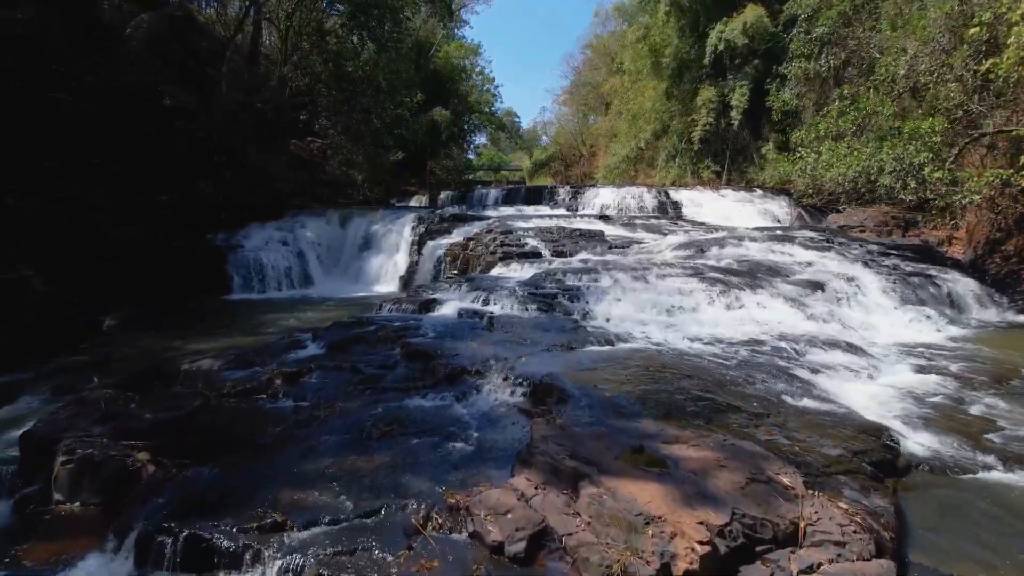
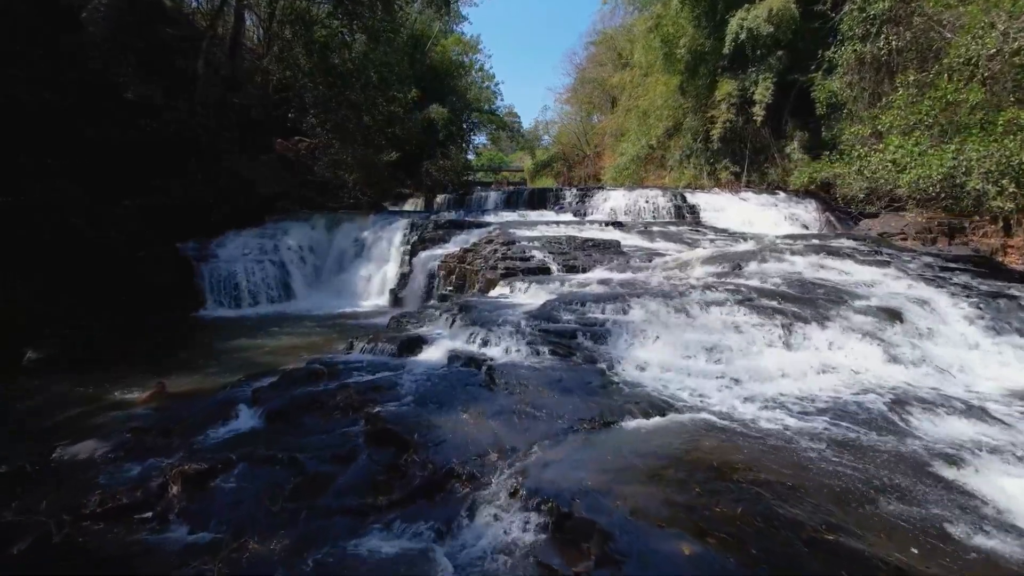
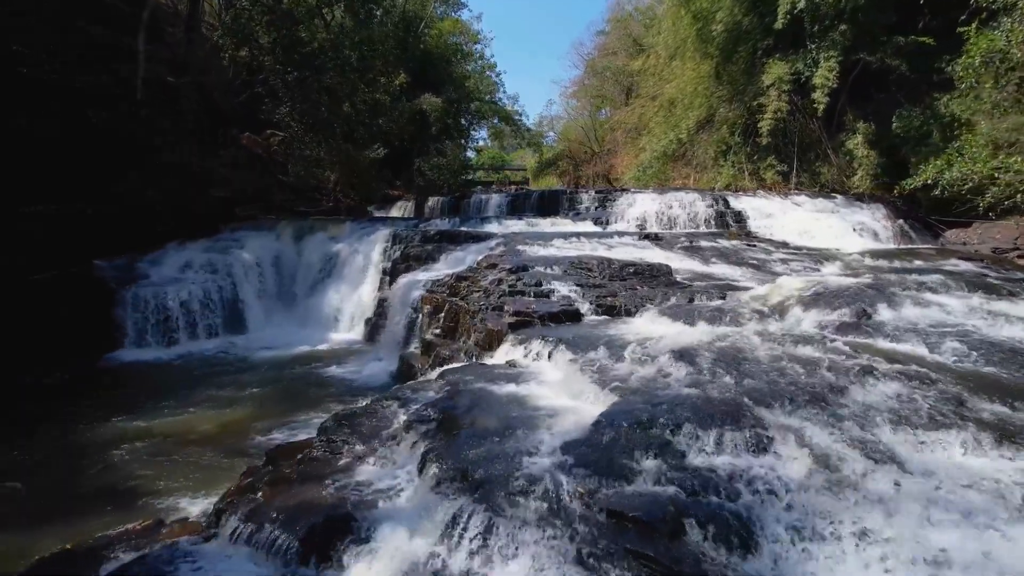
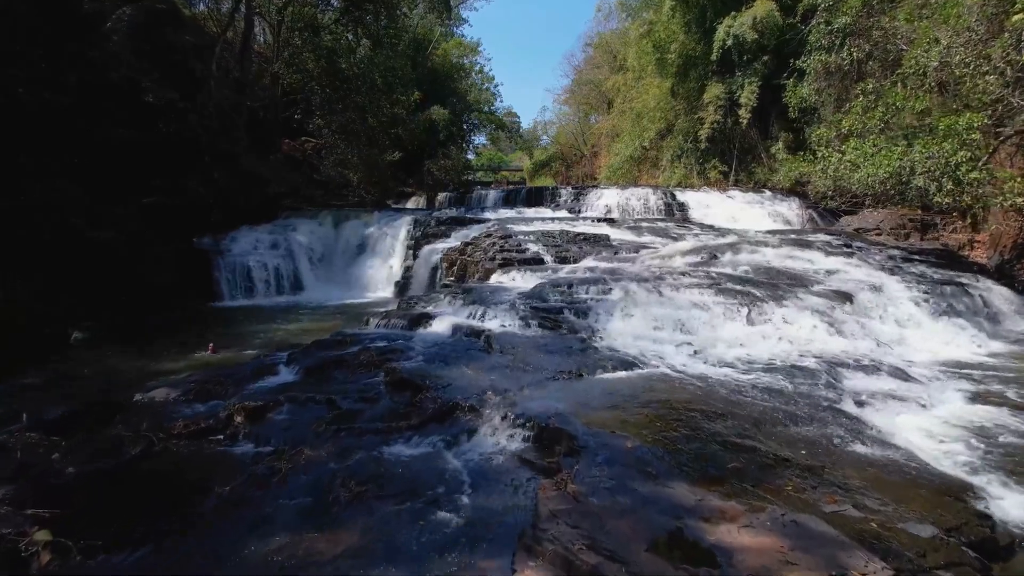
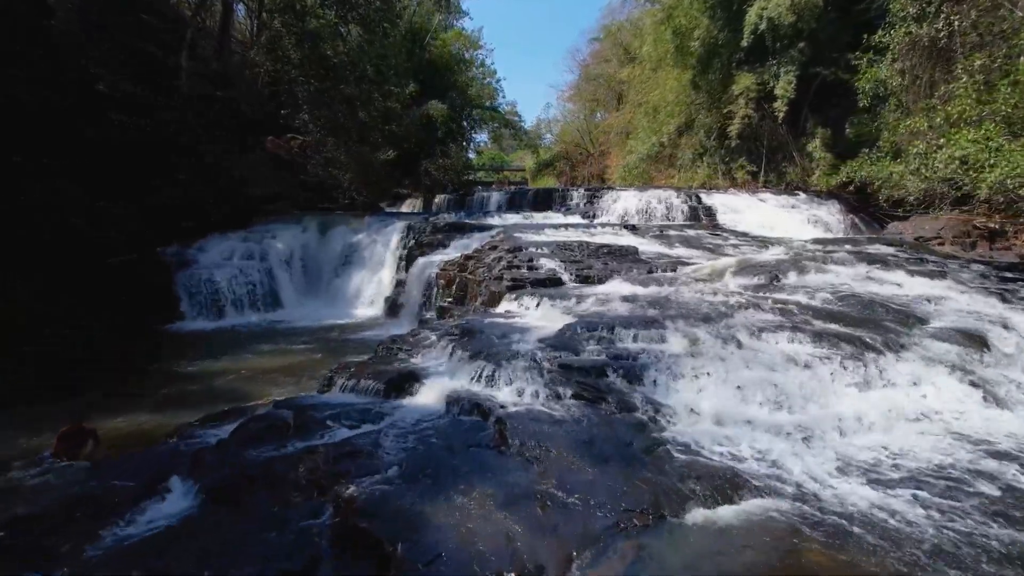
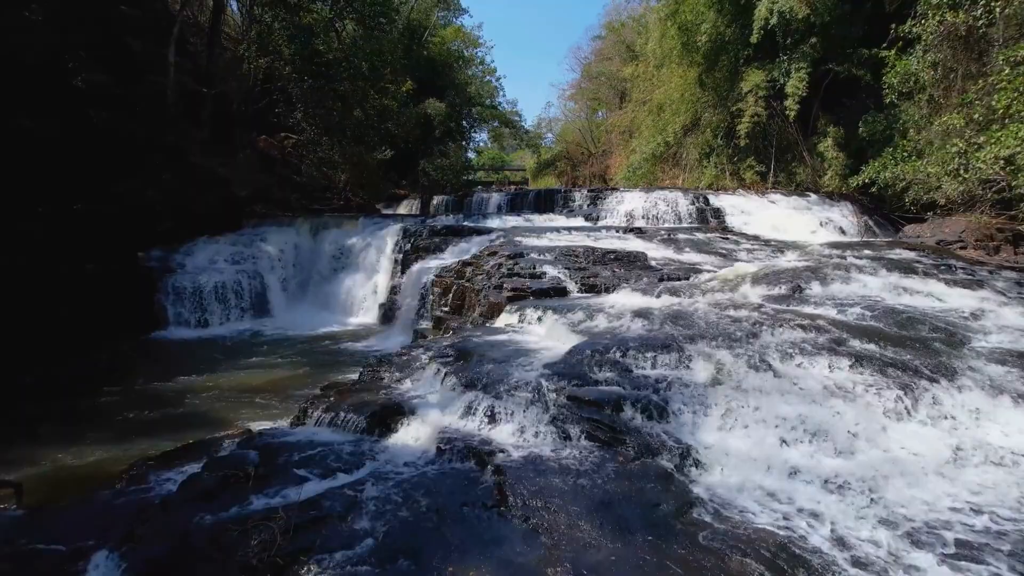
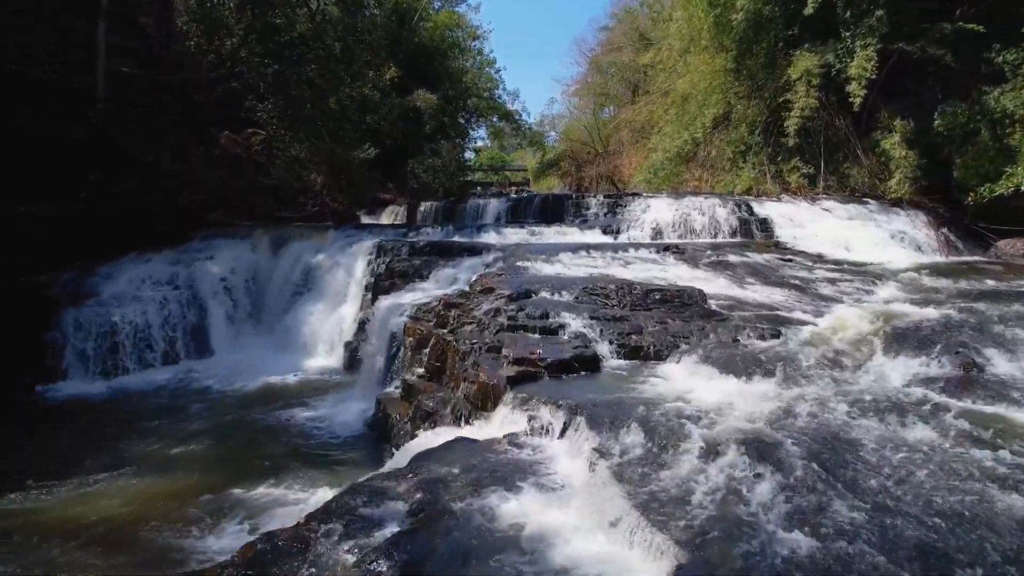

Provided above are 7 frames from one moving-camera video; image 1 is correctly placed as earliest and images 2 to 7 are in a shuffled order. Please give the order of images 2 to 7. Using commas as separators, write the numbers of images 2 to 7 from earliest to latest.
4, 2, 5, 6, 3, 7
